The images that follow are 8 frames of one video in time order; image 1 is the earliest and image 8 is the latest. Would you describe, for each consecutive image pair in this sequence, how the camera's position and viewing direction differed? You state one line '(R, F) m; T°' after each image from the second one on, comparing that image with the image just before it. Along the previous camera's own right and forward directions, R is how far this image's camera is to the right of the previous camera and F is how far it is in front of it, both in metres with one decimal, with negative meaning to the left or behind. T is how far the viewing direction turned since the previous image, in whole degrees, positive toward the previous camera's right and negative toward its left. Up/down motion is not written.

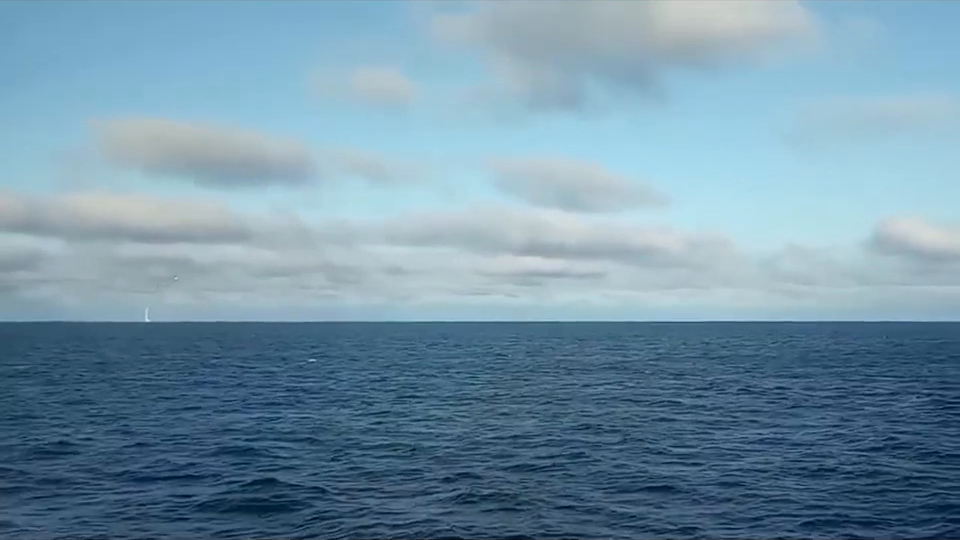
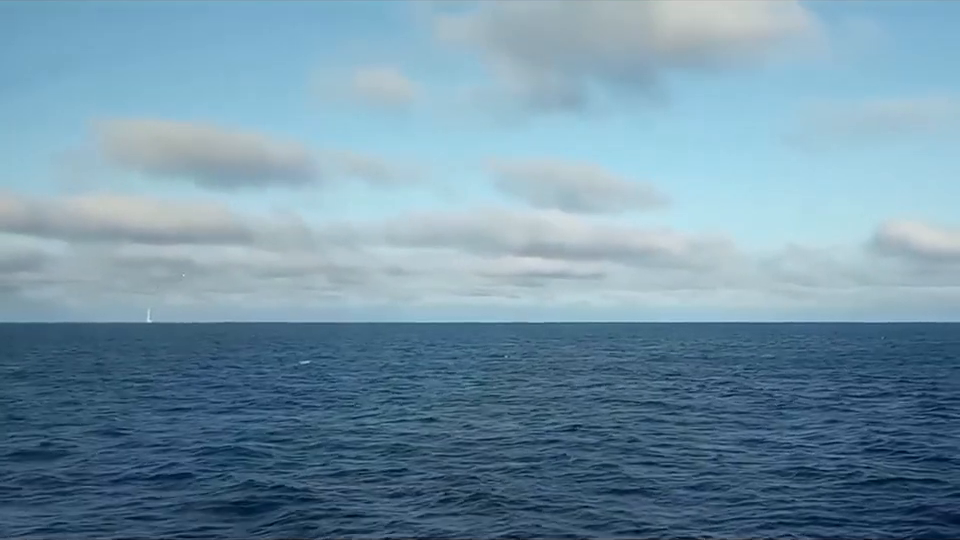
(-16.7, -5.0) m; 0°
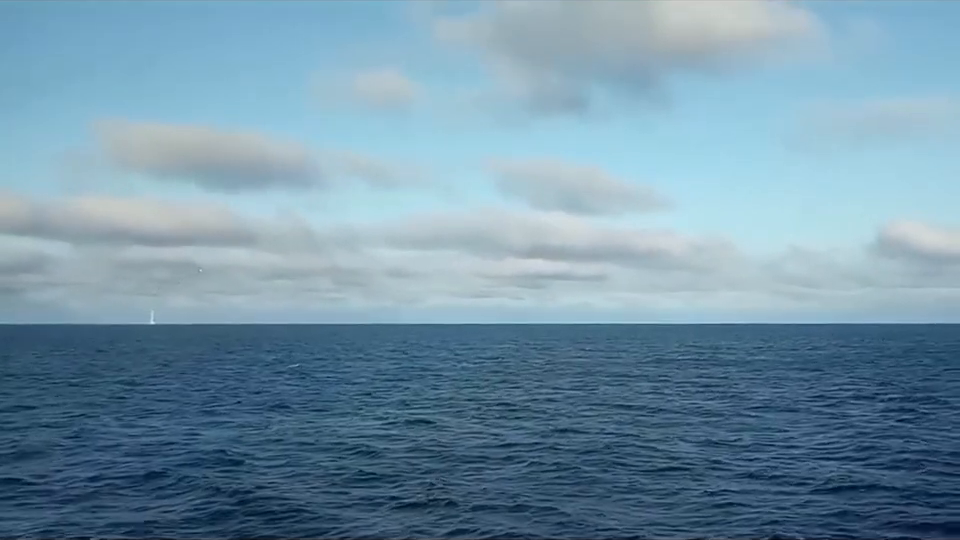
(+0.7, +0.1) m; 0°
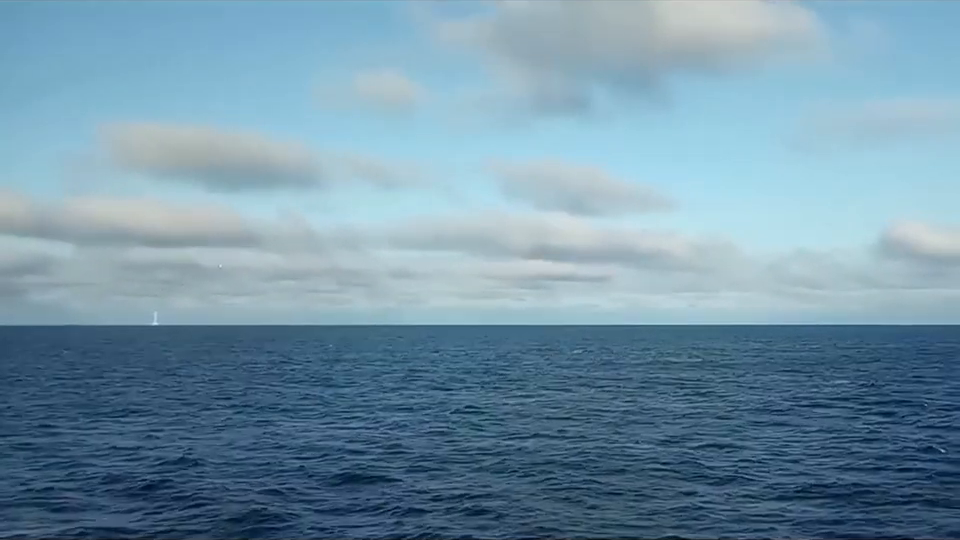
(+0.8, 0.0) m; 0°
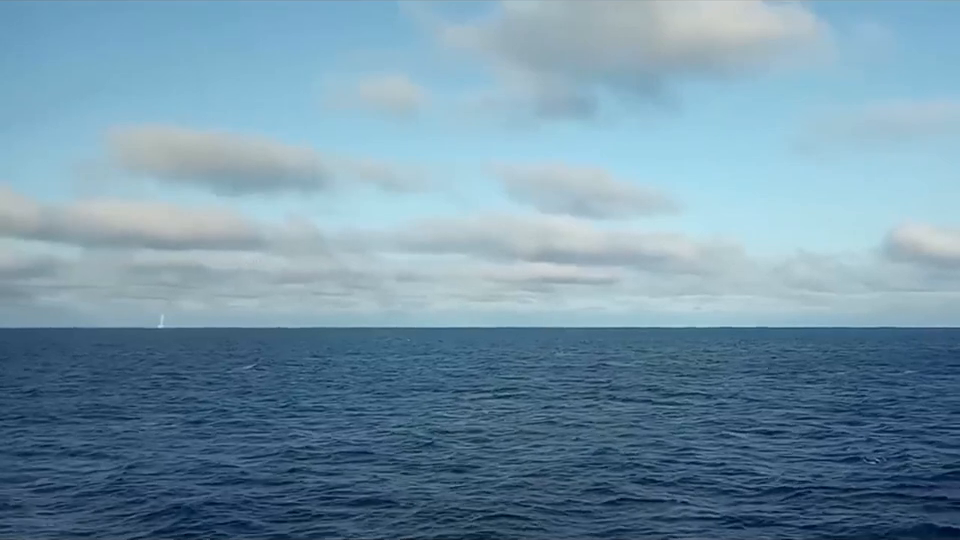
(+0.6, +4.3) m; 0°
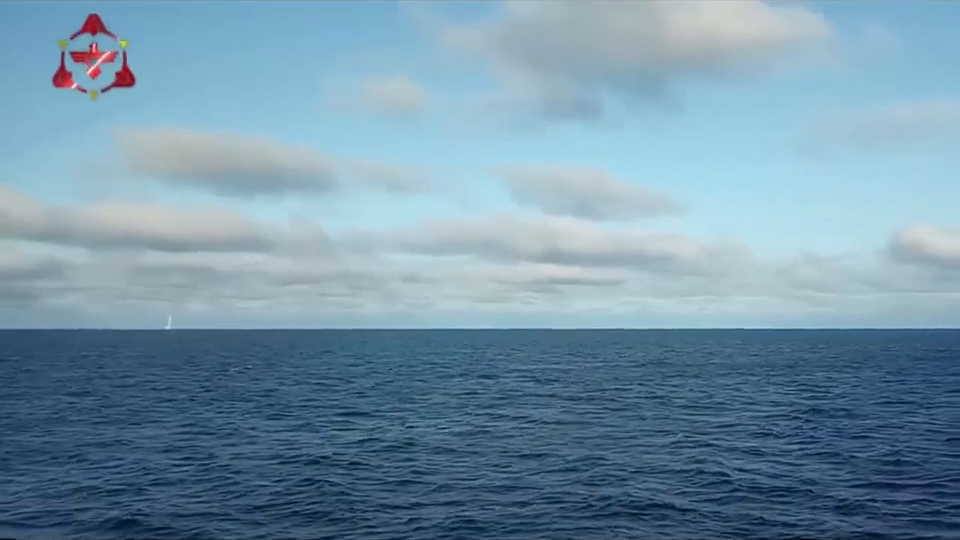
(+3.2, 0.0) m; 0°
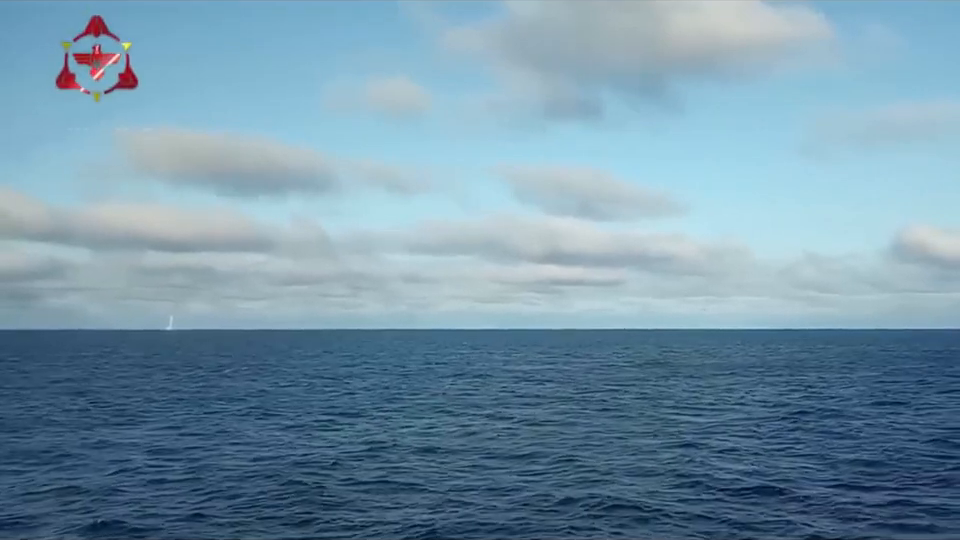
(-4.1, -2.4) m; 0°
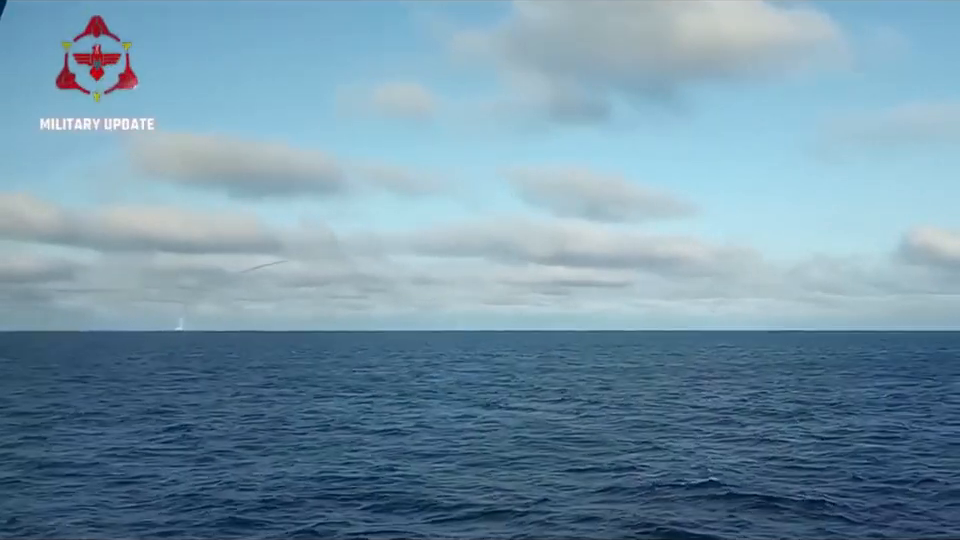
(-2.5, +1.3) m; -1°
